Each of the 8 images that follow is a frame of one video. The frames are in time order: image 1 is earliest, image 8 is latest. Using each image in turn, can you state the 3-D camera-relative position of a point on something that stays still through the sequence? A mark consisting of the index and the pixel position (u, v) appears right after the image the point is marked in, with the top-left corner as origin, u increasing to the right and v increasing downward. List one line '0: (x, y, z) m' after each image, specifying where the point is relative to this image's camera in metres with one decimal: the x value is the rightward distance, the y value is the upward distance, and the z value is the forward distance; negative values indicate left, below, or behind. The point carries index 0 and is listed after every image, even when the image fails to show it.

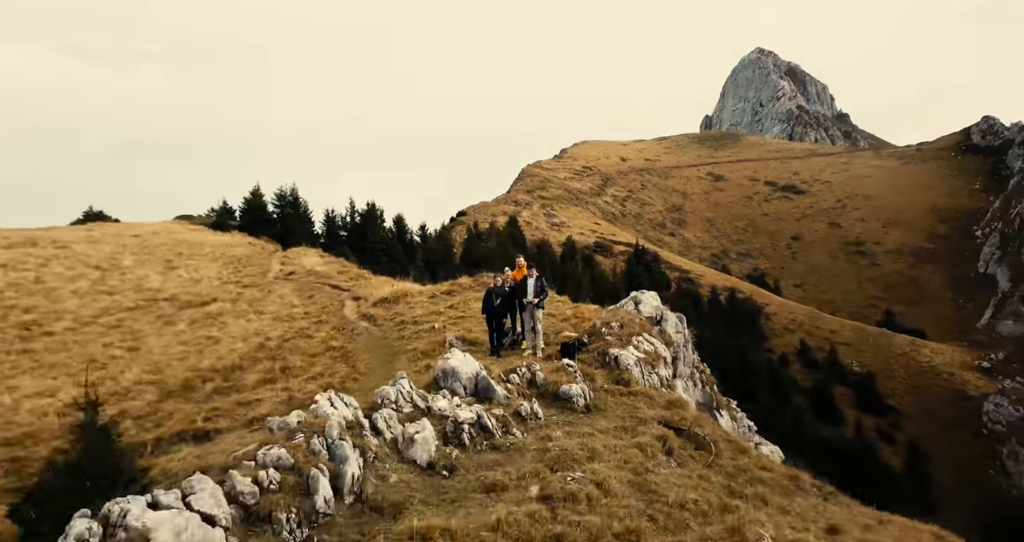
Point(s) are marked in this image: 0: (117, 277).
0: (-11.5, -0.1, +16.7) m
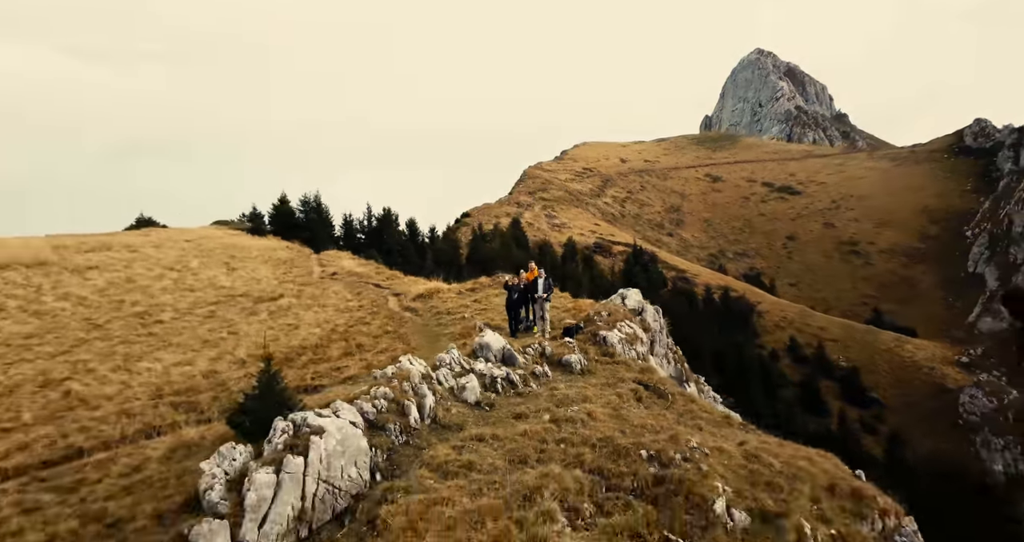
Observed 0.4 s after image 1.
0: (-11.1, -0.1, +19.8) m
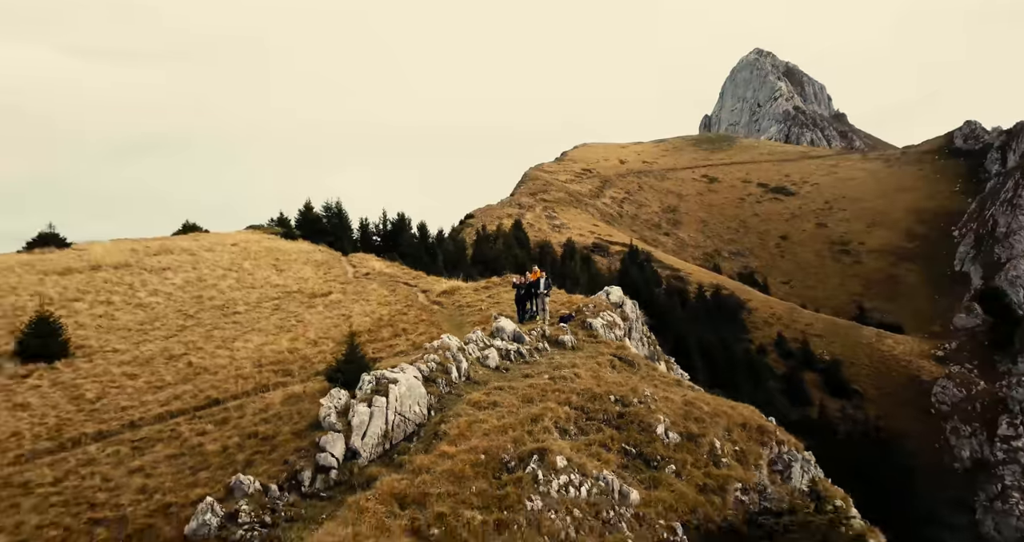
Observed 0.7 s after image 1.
0: (-10.9, -0.2, +23.4) m
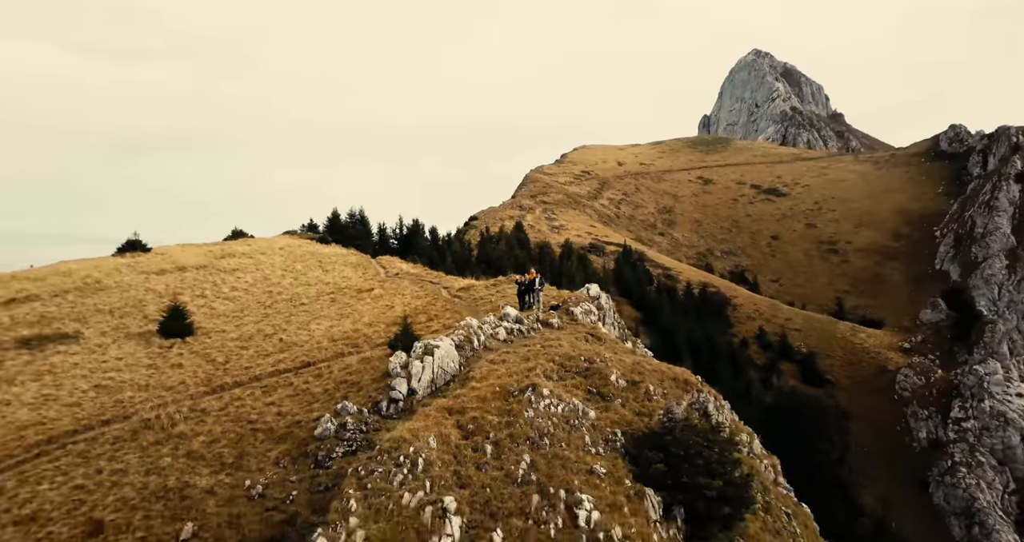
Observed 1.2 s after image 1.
0: (-10.8, -0.2, +28.9) m
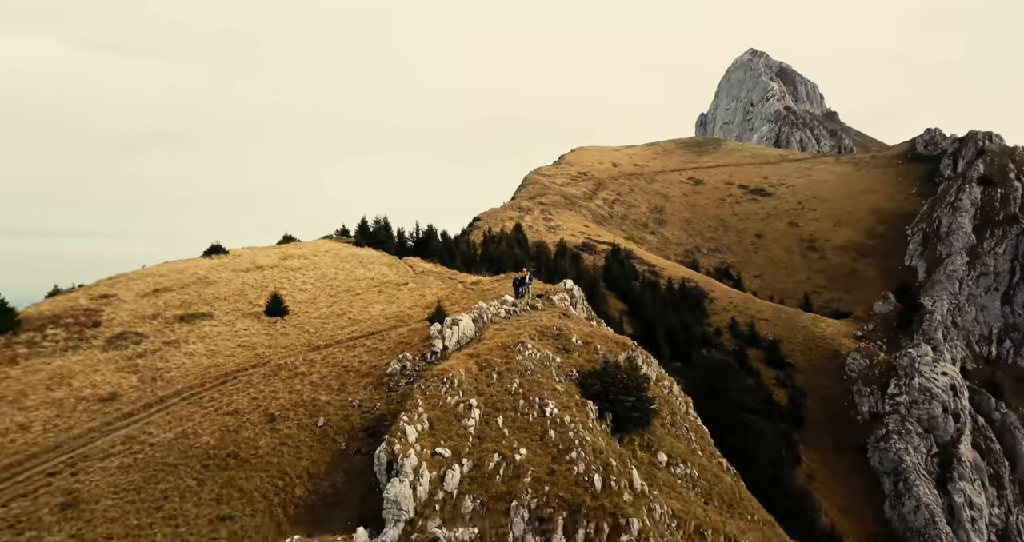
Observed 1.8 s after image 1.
0: (-10.9, -0.1, +37.7) m
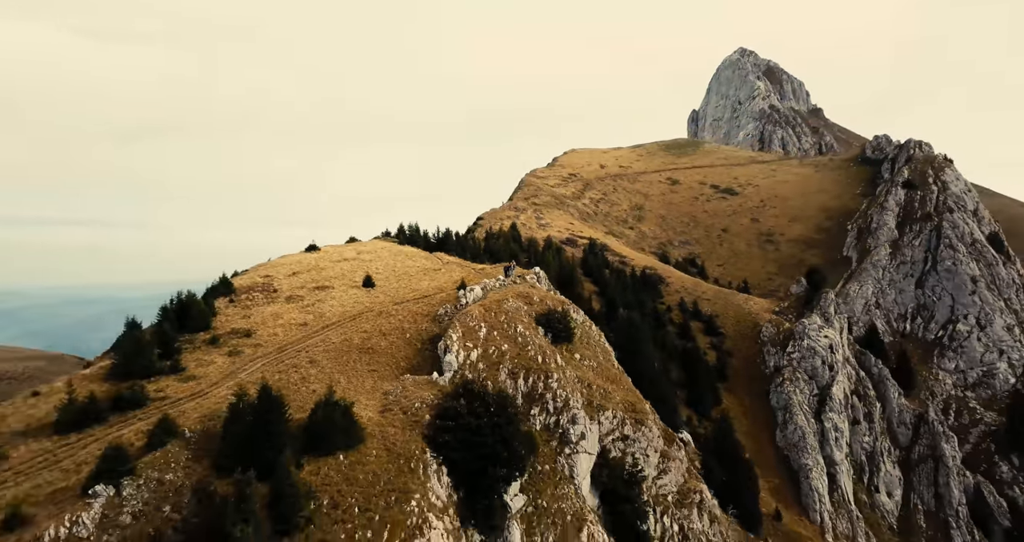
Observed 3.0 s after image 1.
0: (-11.7, +0.9, +59.0) m
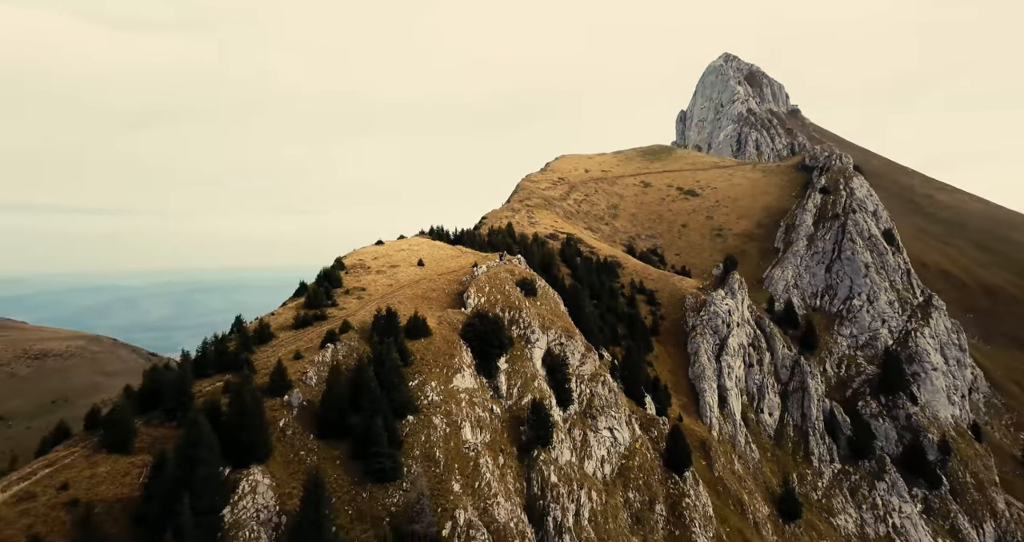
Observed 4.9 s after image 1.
0: (-12.9, +3.2, +93.9) m
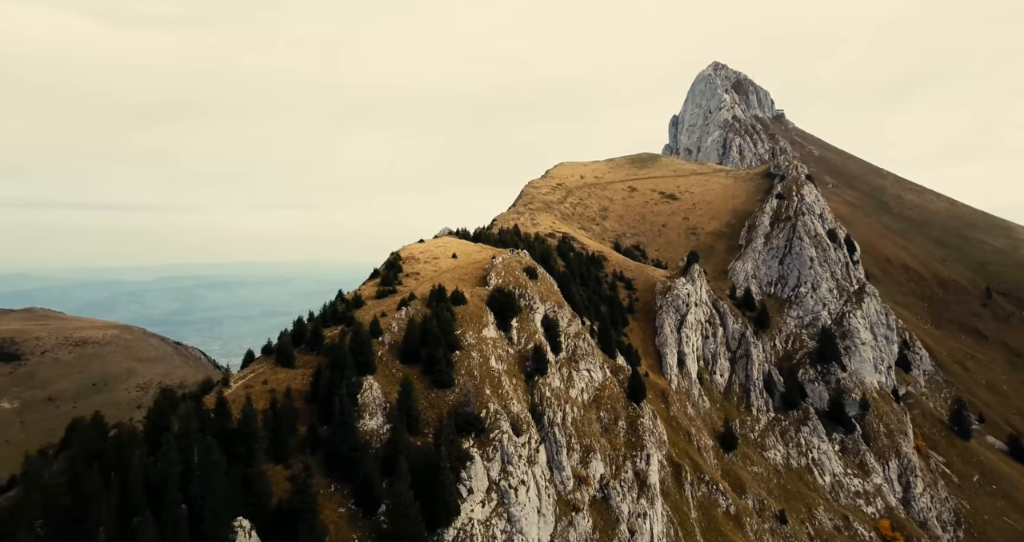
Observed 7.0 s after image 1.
0: (-11.2, +5.3, +126.0) m
